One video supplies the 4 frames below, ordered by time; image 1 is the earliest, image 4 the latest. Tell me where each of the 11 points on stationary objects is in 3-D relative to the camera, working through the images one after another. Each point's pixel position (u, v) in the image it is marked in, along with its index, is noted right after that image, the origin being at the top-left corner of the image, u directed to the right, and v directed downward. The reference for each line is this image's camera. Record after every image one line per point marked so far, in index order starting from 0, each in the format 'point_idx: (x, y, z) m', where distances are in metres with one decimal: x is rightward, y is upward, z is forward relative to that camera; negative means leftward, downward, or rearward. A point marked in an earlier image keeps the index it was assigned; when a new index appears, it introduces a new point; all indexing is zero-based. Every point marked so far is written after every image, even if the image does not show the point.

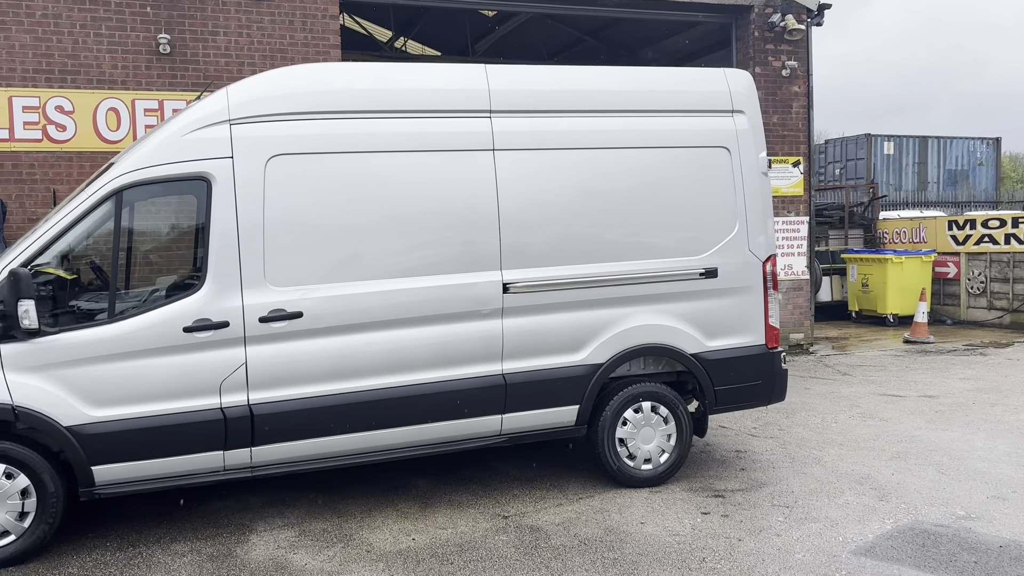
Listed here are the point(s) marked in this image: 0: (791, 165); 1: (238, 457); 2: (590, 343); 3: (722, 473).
0: (+3.0, +1.3, +9.7) m
1: (-1.2, -0.8, +4.2) m
2: (+0.4, -0.3, +4.7) m
3: (+1.2, -1.0, +5.1) m
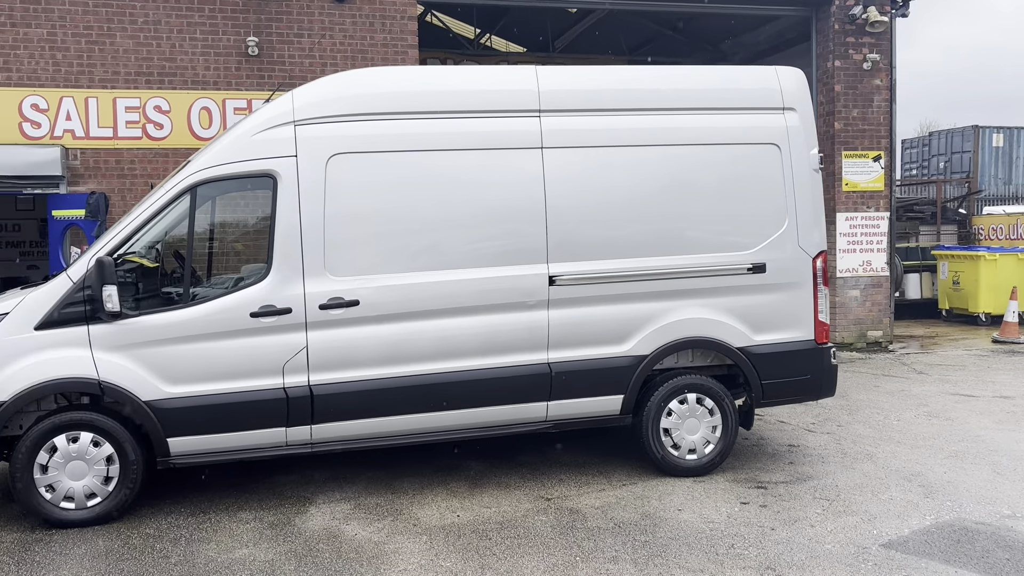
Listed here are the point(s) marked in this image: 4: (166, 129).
0: (+3.7, +1.3, +9.6) m
1: (-1.0, -0.7, +4.5) m
2: (+0.6, -0.2, +4.8) m
3: (+1.5, -1.0, +5.2) m
4: (-3.0, +1.4, +8.0) m
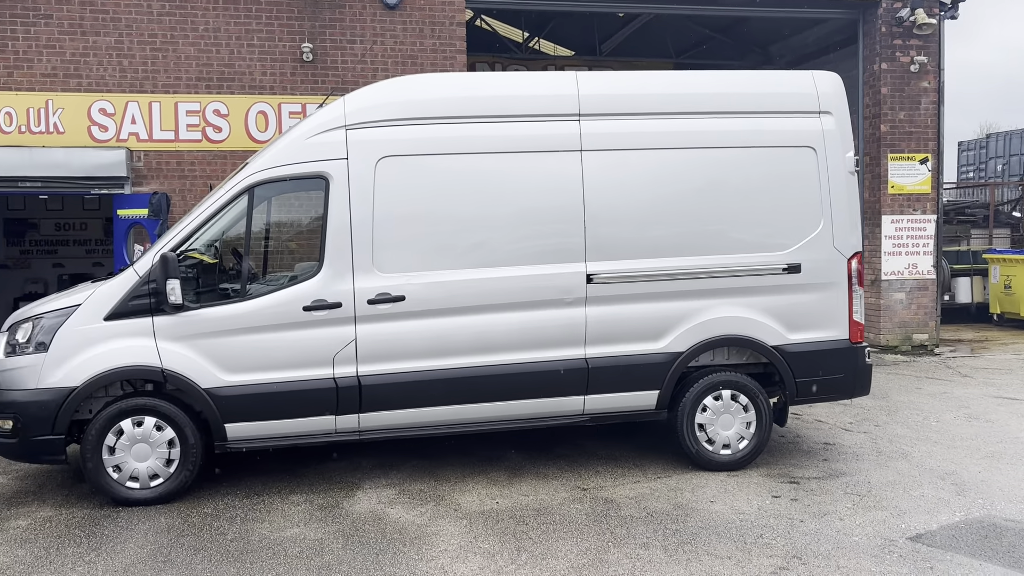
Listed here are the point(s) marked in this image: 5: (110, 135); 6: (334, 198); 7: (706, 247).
0: (+4.2, +1.3, +9.6) m
1: (-0.8, -0.7, +4.7) m
2: (+0.9, -0.2, +5.0) m
3: (+1.7, -1.0, +5.3) m
4: (-2.6, +1.4, +8.3) m
5: (-3.6, +1.4, +8.2) m
6: (-0.9, +0.5, +4.7) m
7: (+1.0, +0.2, +5.0) m
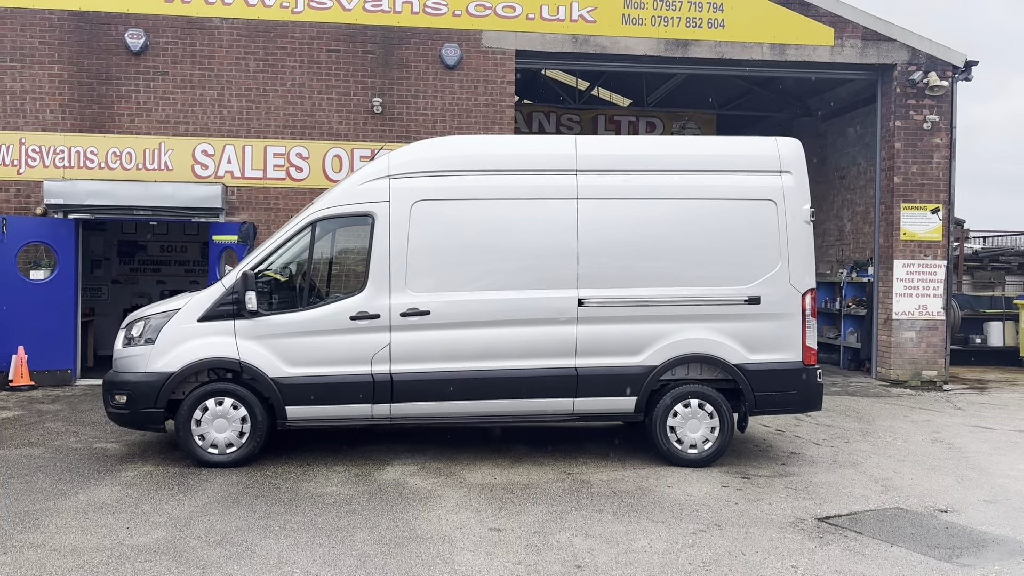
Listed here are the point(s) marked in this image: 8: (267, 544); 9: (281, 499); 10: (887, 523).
0: (+4.7, +0.9, +10.4) m
1: (-0.8, -0.8, +5.9) m
2: (+0.9, -0.4, +6.1) m
3: (+1.7, -1.2, +6.3) m
4: (-2.2, +1.2, +9.8) m
5: (-3.2, +1.2, +9.7) m
6: (-0.9, +0.4, +5.9) m
7: (+1.1, +0.1, +6.0) m
8: (-1.2, -1.2, +4.4) m
9: (-1.3, -1.2, +5.1) m
10: (+2.0, -1.3, +5.0) m
